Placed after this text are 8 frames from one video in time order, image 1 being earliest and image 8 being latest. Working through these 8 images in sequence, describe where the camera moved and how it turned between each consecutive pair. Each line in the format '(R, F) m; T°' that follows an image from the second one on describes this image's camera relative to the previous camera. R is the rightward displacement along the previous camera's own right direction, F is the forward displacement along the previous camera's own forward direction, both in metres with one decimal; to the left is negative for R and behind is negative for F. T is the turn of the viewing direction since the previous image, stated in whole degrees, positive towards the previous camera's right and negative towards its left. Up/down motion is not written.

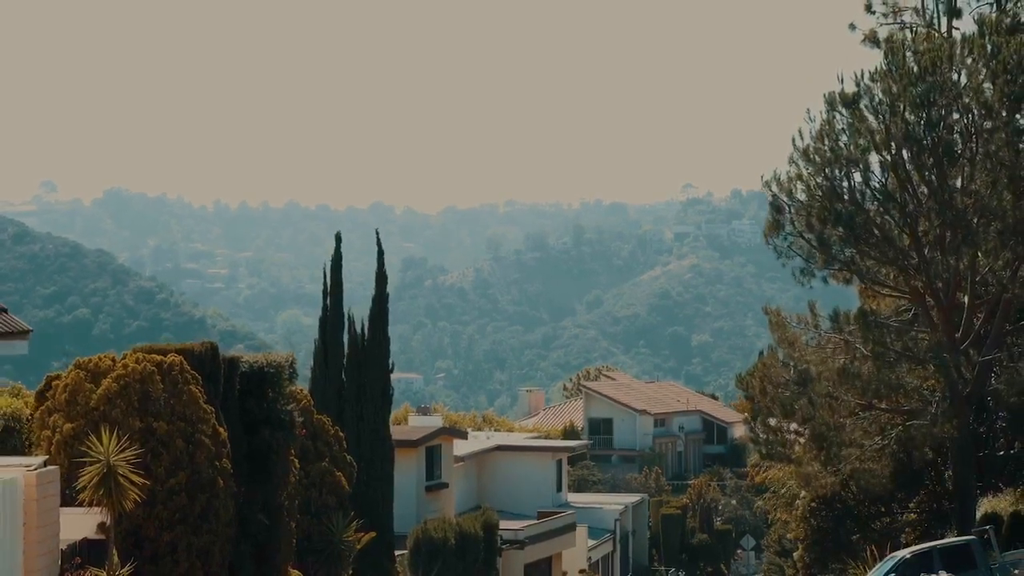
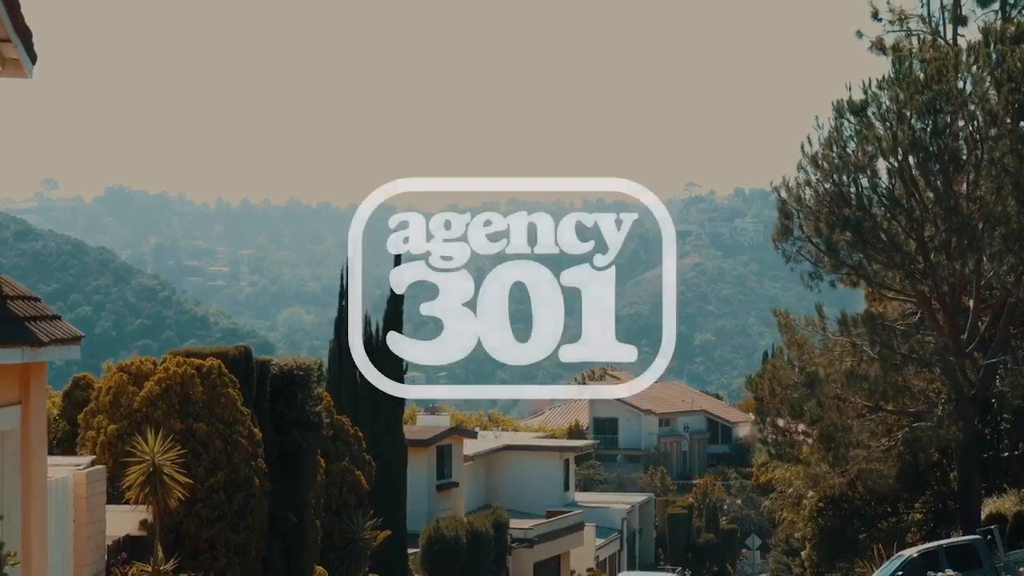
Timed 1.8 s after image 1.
(-0.3, -0.7) m; 0°
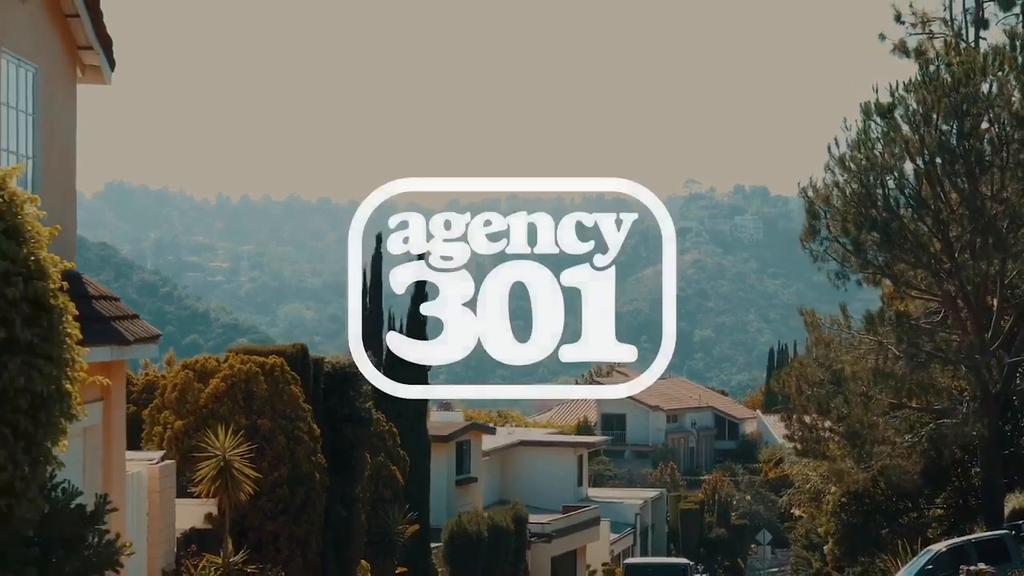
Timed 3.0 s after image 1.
(-0.7, -0.4) m; 0°
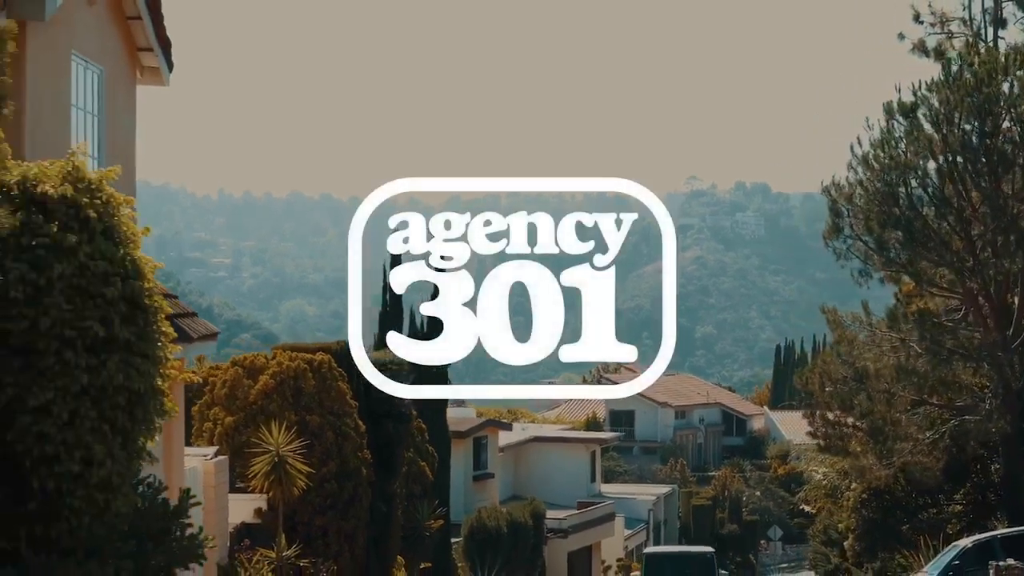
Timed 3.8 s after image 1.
(-0.6, -0.2) m; 0°
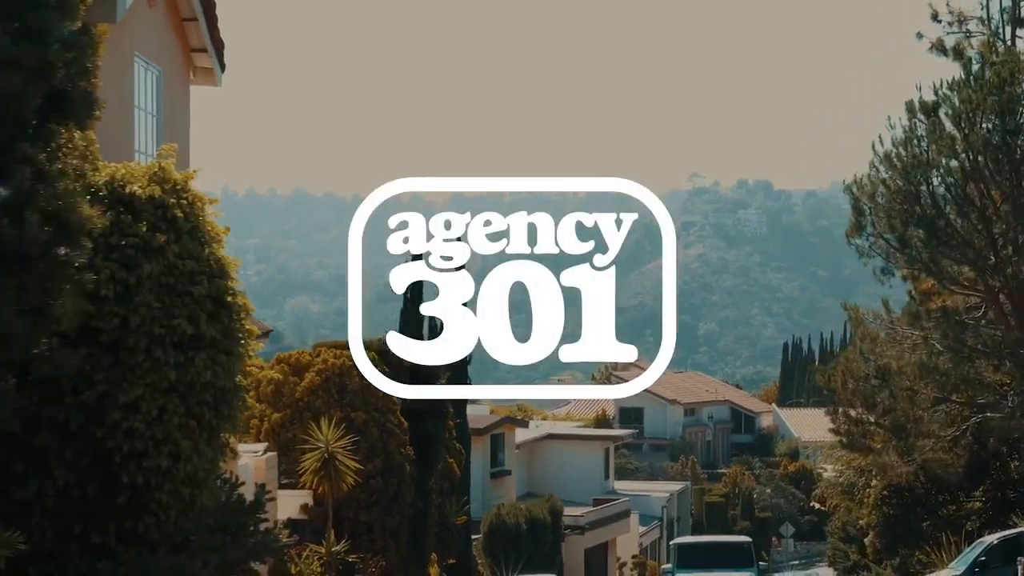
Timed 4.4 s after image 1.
(-0.5, -0.2) m; 0°
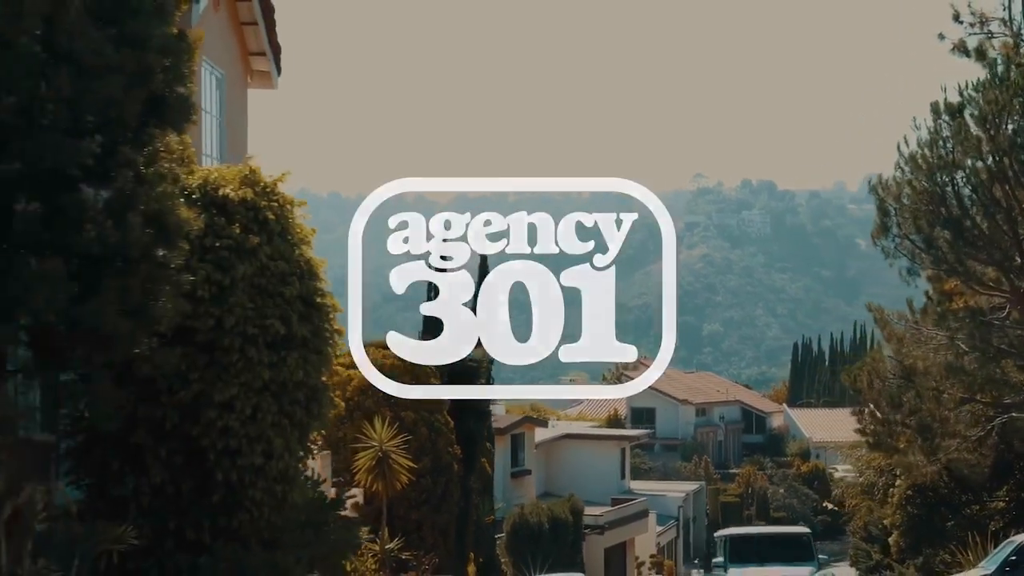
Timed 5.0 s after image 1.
(-0.6, -0.2) m; 0°
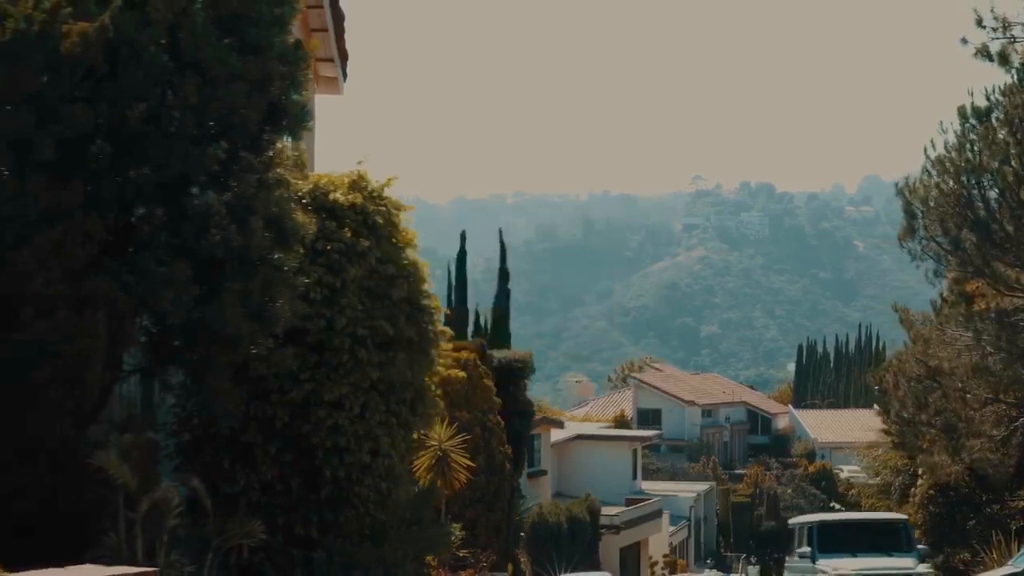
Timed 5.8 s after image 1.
(-0.8, -0.3) m; 0°
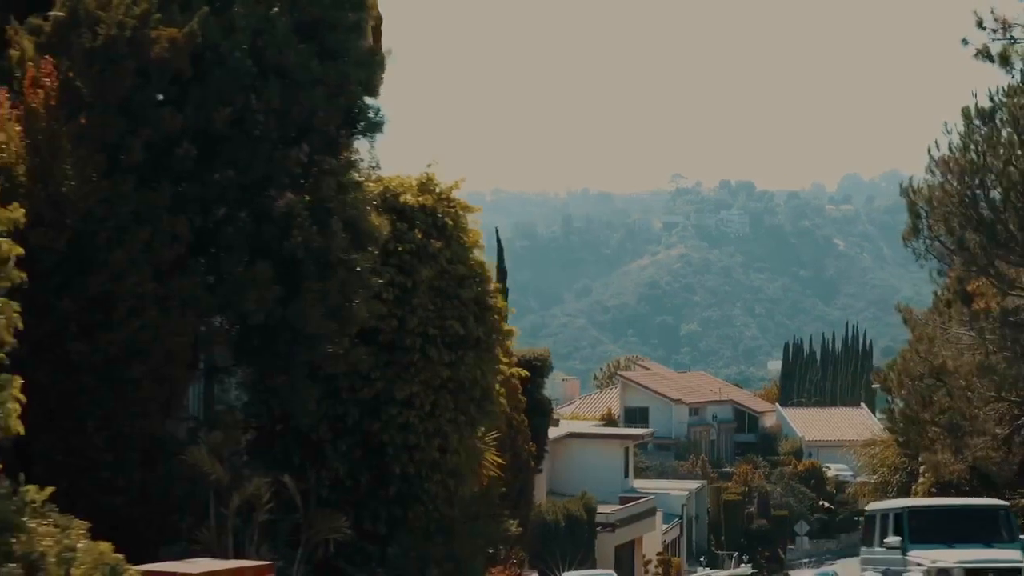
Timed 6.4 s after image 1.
(-0.7, -0.2) m; +1°
